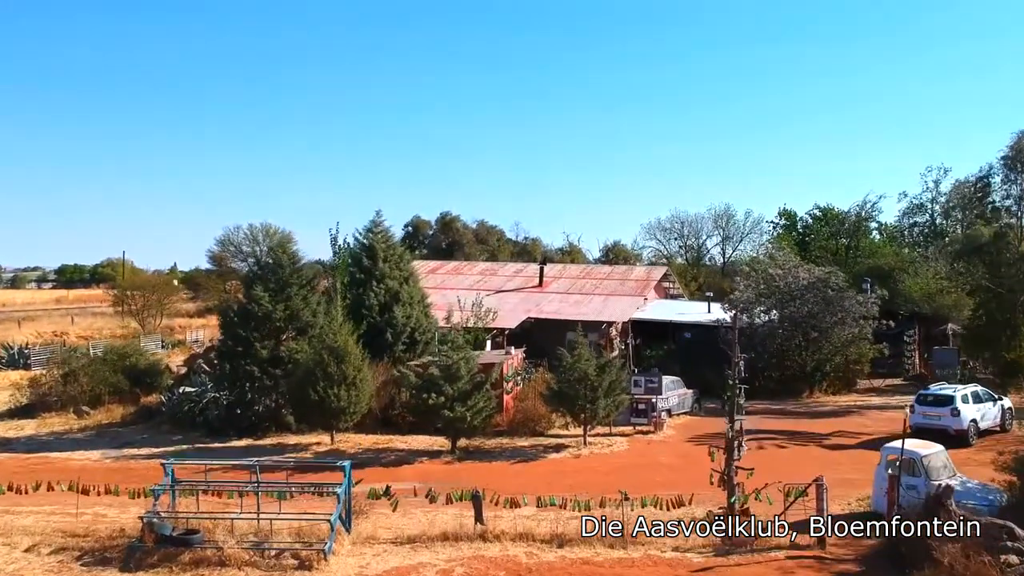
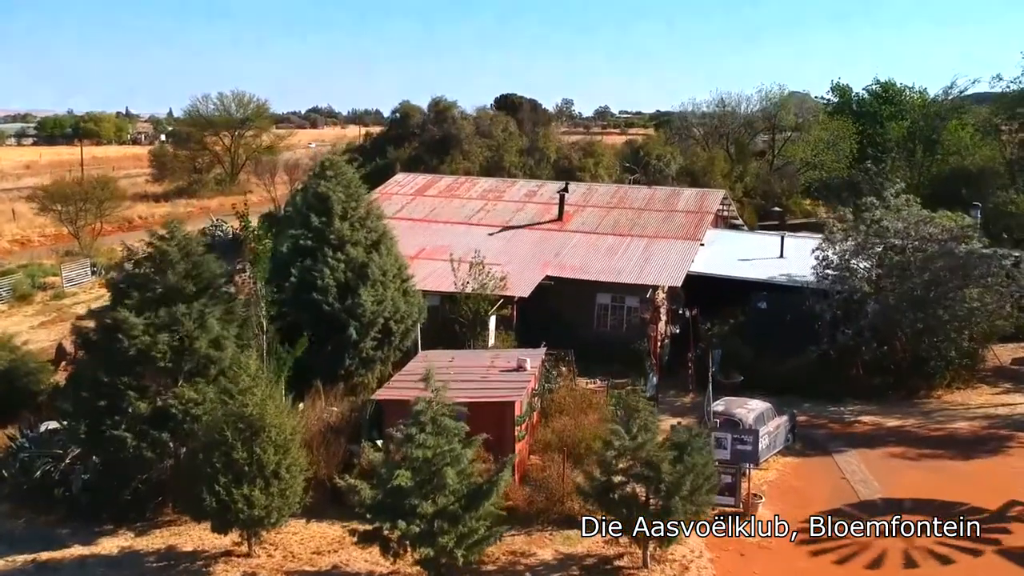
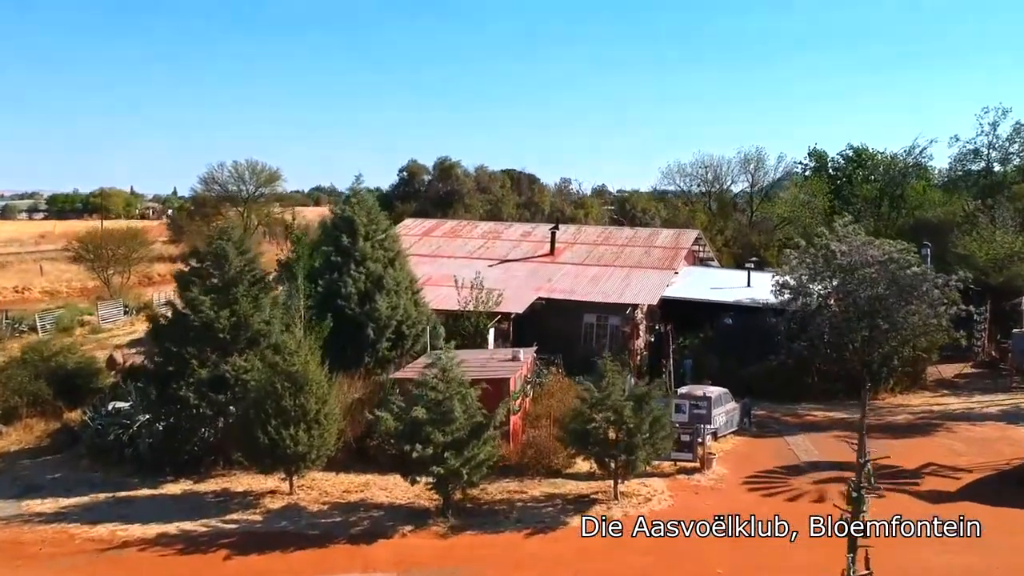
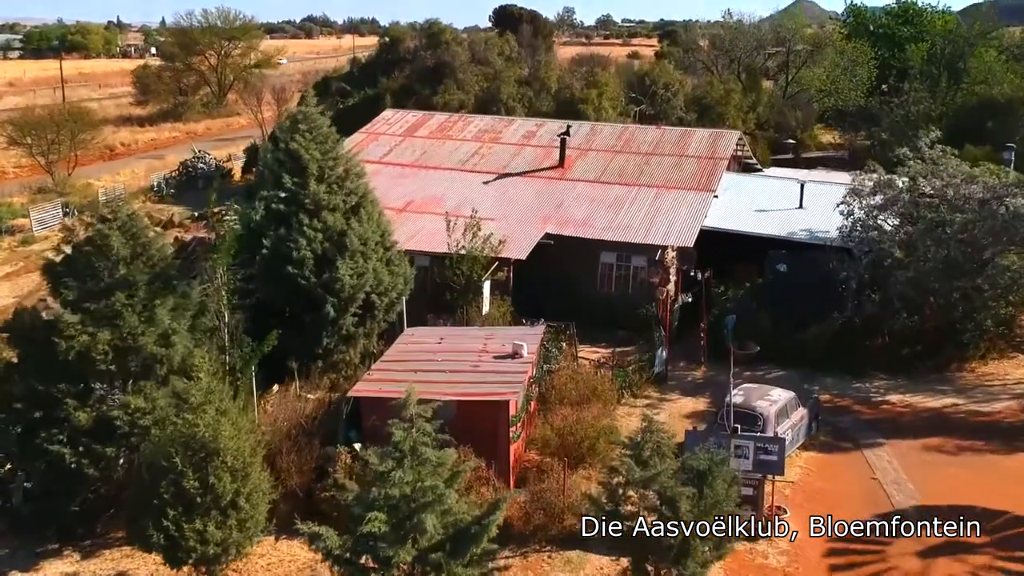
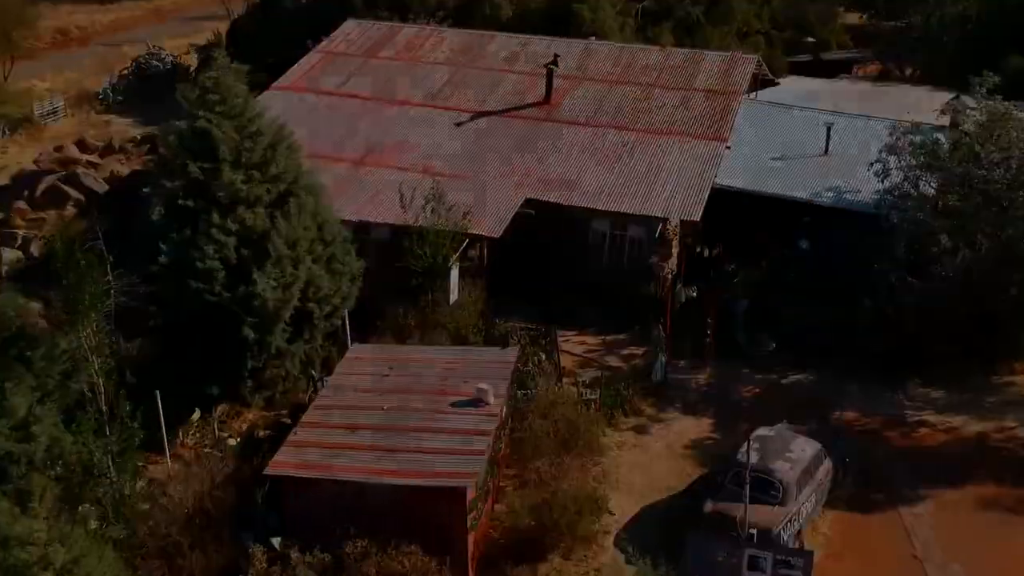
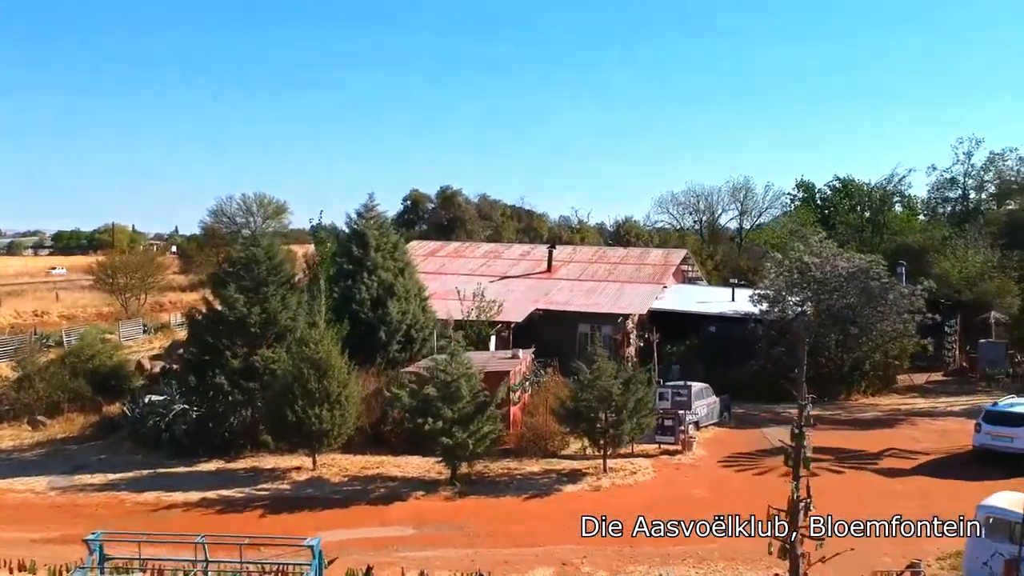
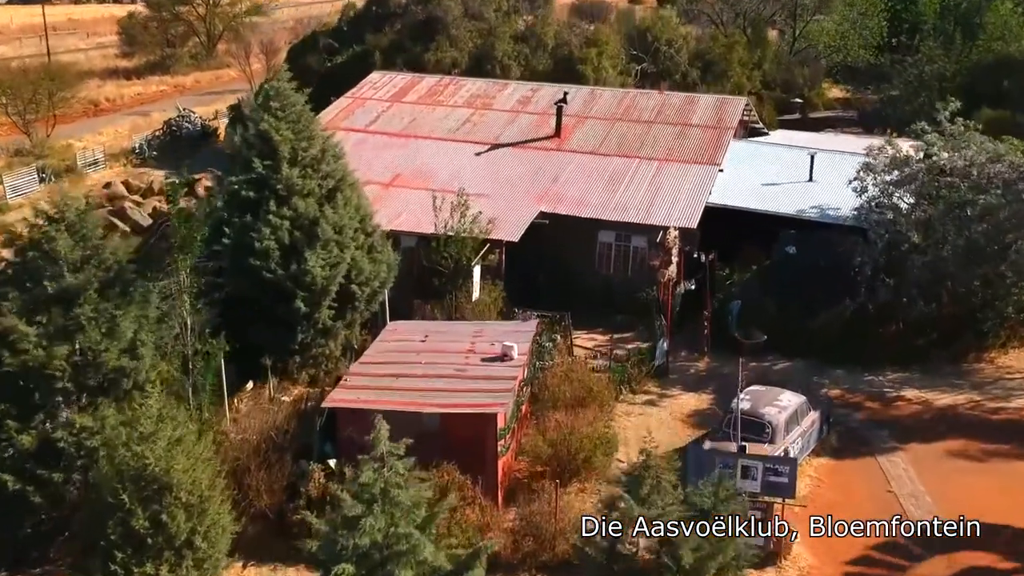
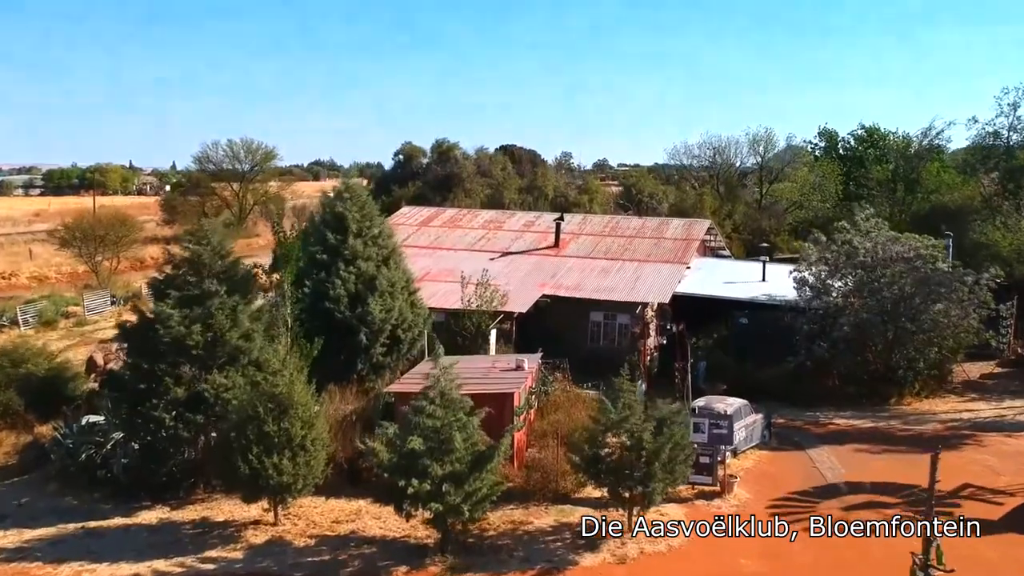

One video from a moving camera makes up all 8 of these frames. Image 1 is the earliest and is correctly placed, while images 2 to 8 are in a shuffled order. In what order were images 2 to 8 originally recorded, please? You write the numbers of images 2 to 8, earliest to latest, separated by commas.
6, 3, 8, 2, 4, 7, 5
